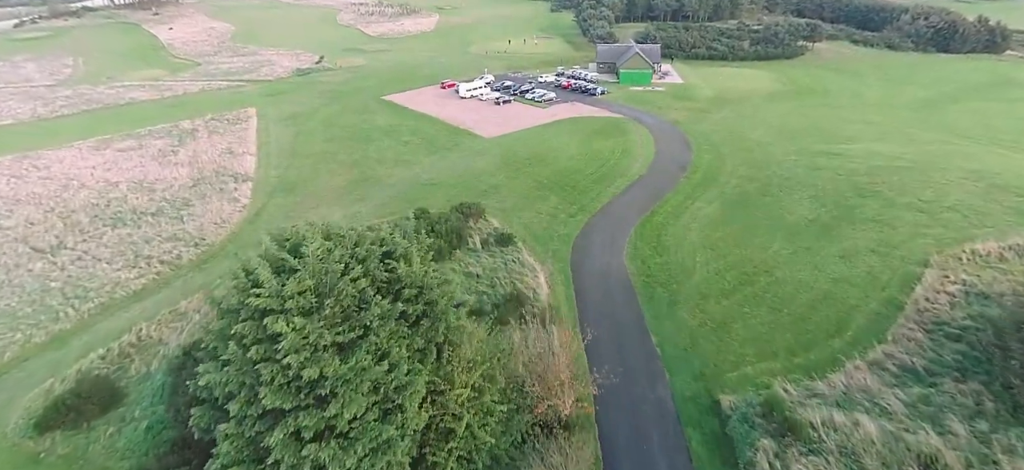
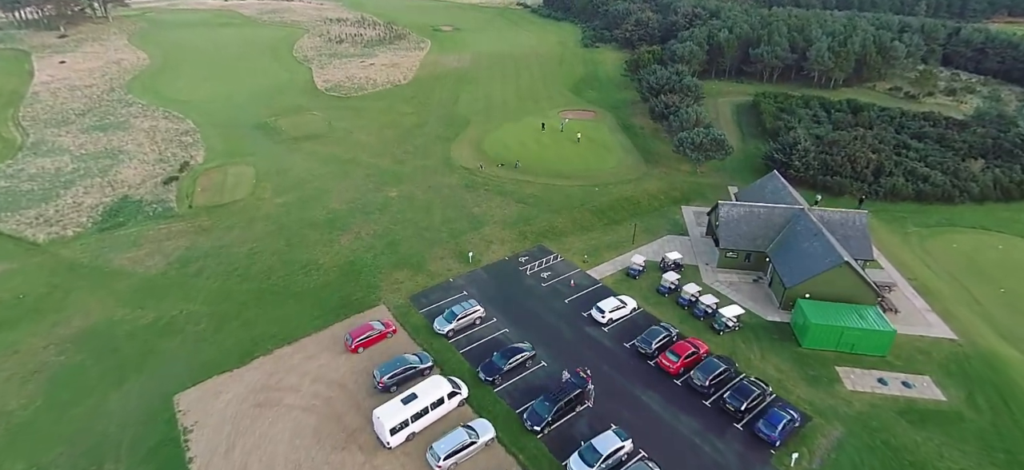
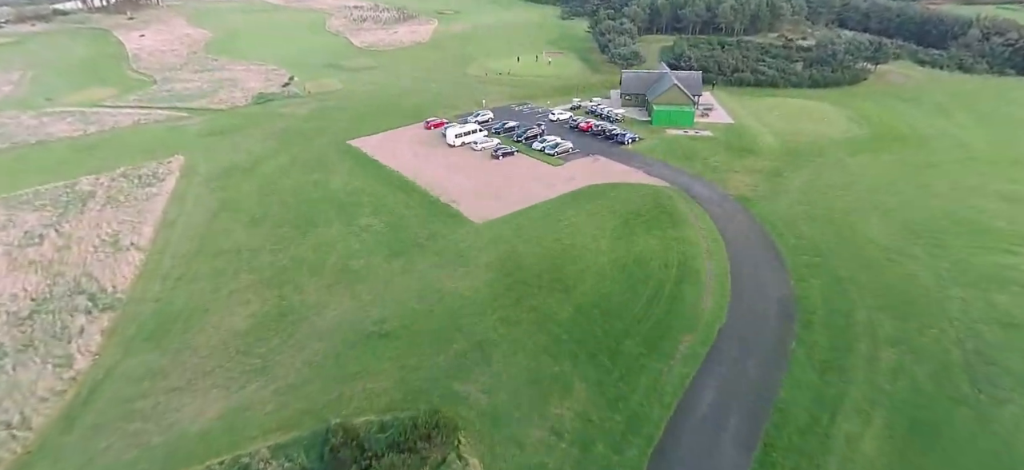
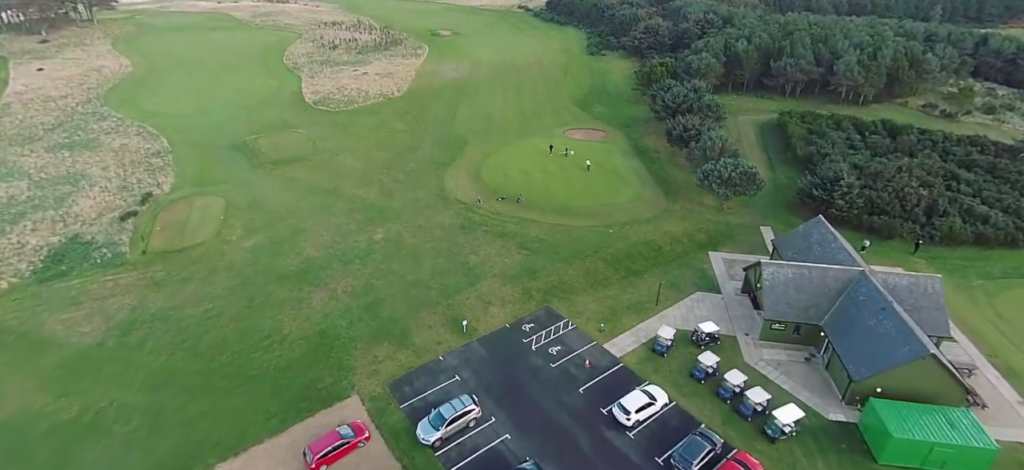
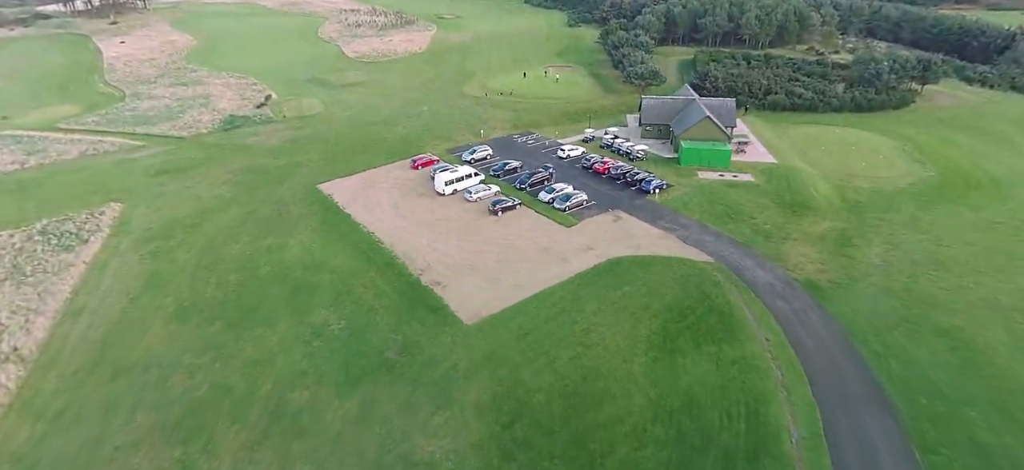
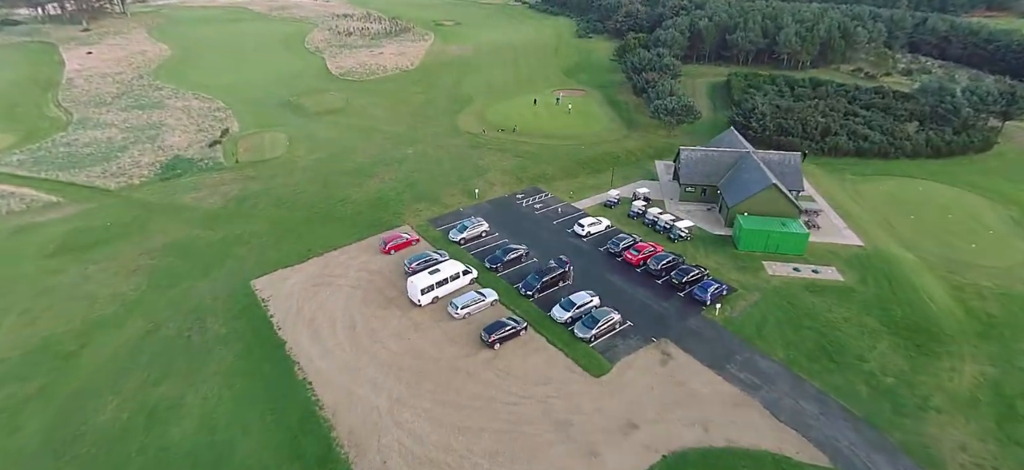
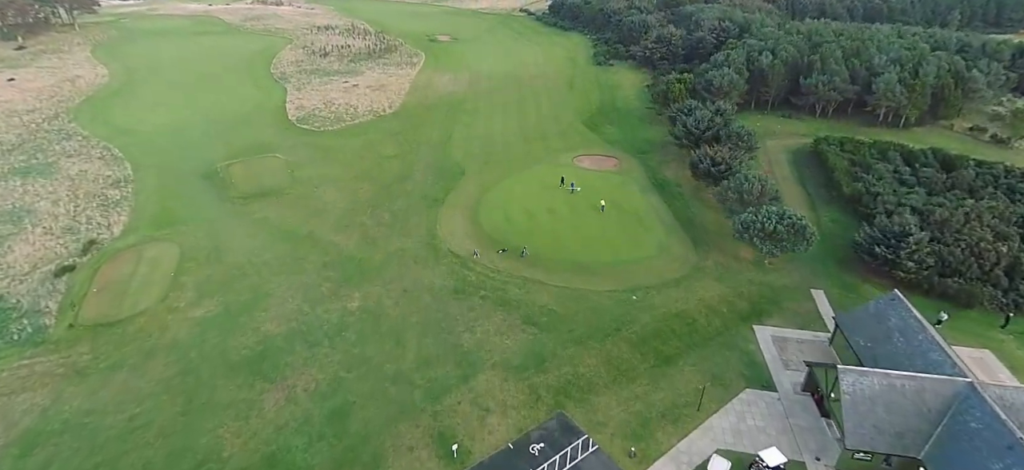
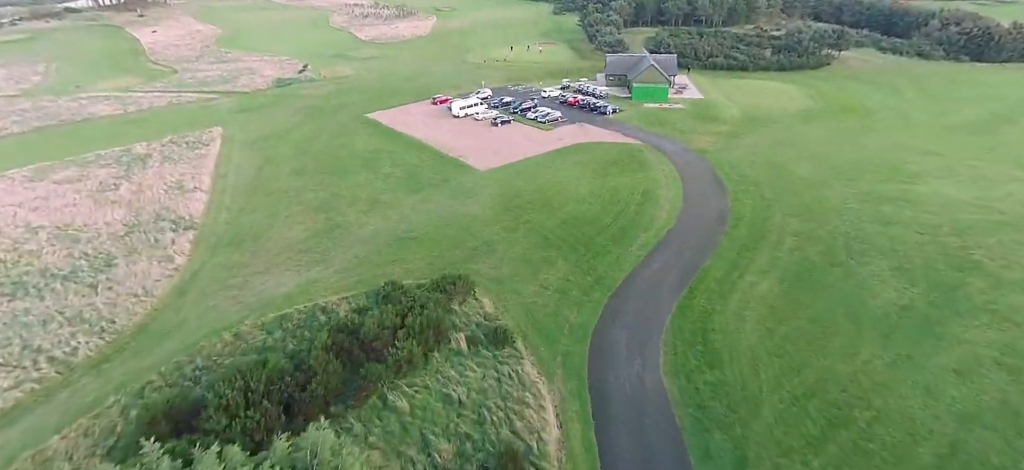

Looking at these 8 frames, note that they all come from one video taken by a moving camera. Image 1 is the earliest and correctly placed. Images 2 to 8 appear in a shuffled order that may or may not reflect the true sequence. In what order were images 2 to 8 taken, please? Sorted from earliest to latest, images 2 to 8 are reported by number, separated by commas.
8, 3, 5, 6, 2, 4, 7
